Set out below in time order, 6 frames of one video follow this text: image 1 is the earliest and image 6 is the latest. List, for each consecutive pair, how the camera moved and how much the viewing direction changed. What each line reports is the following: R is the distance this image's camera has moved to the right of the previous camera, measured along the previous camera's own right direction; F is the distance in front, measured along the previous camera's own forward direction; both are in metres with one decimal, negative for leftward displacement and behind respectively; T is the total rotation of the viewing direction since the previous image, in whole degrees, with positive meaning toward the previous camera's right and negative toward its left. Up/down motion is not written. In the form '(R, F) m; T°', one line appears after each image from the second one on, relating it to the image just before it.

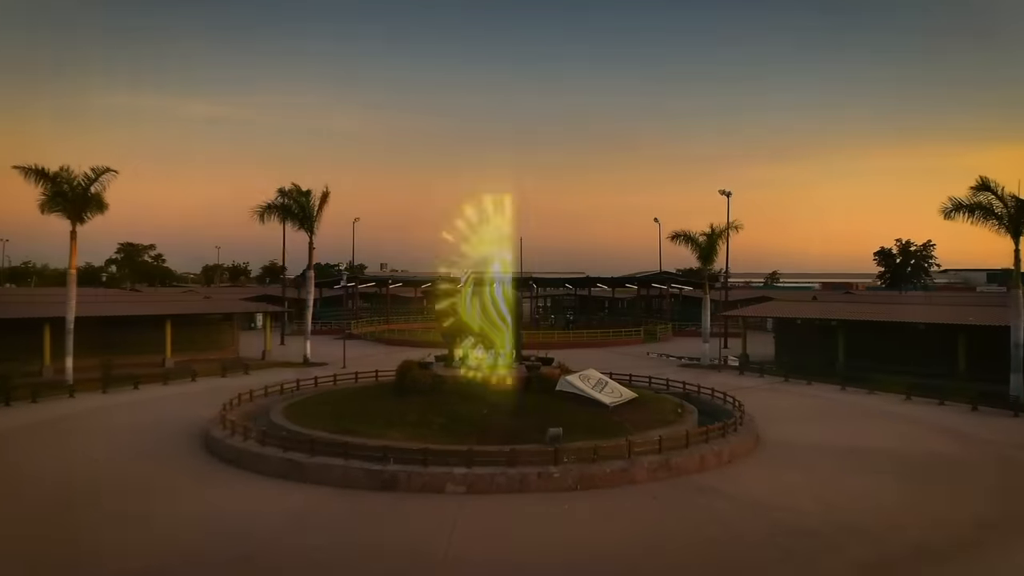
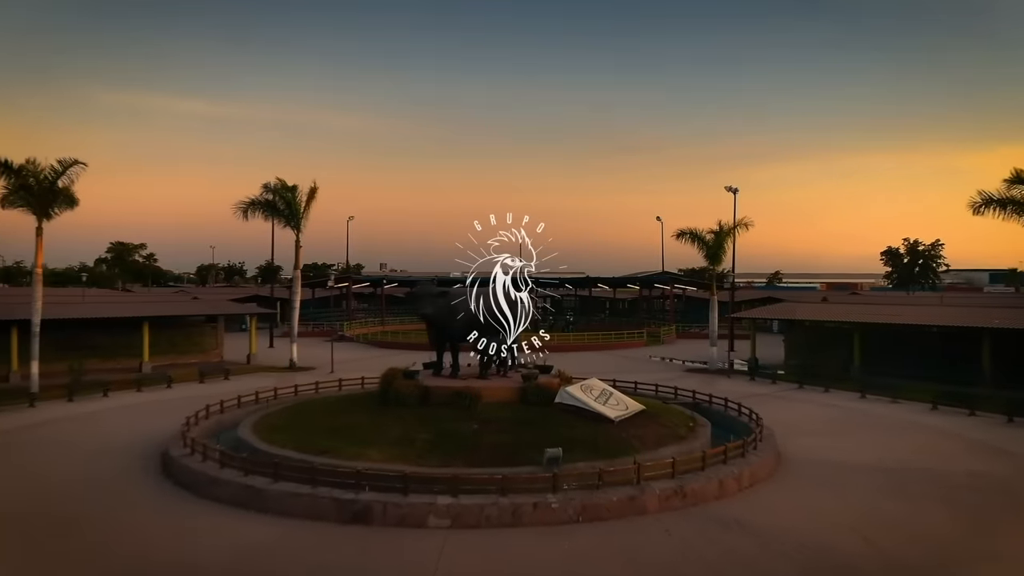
(+0.1, +1.6) m; 0°
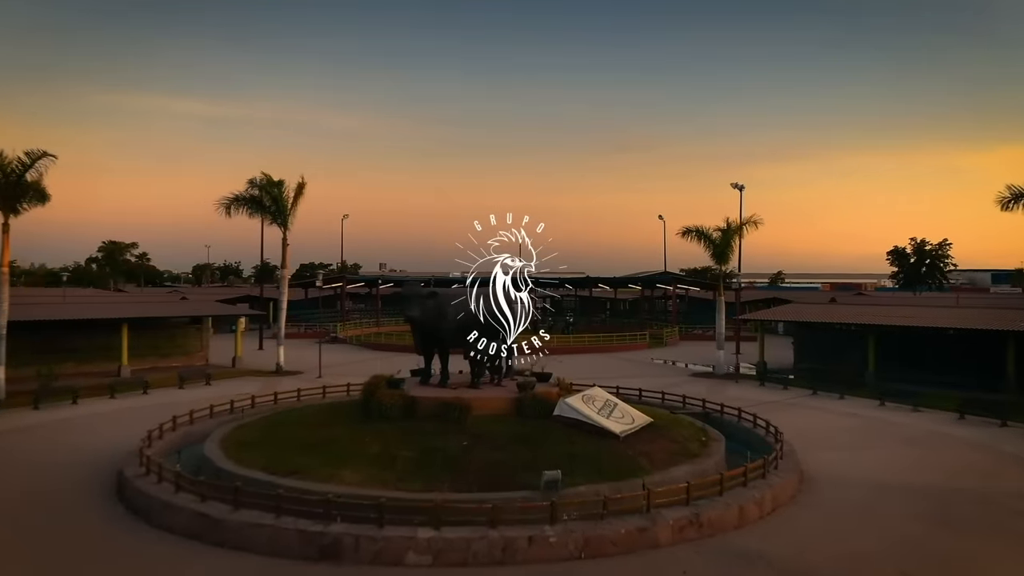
(+0.1, +1.4) m; 0°
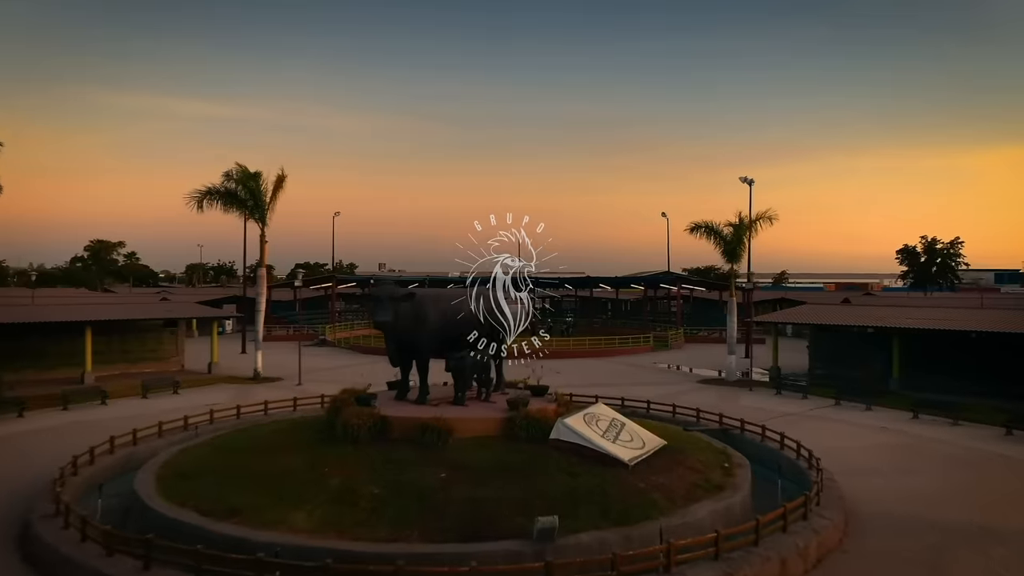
(+0.2, +2.1) m; 0°
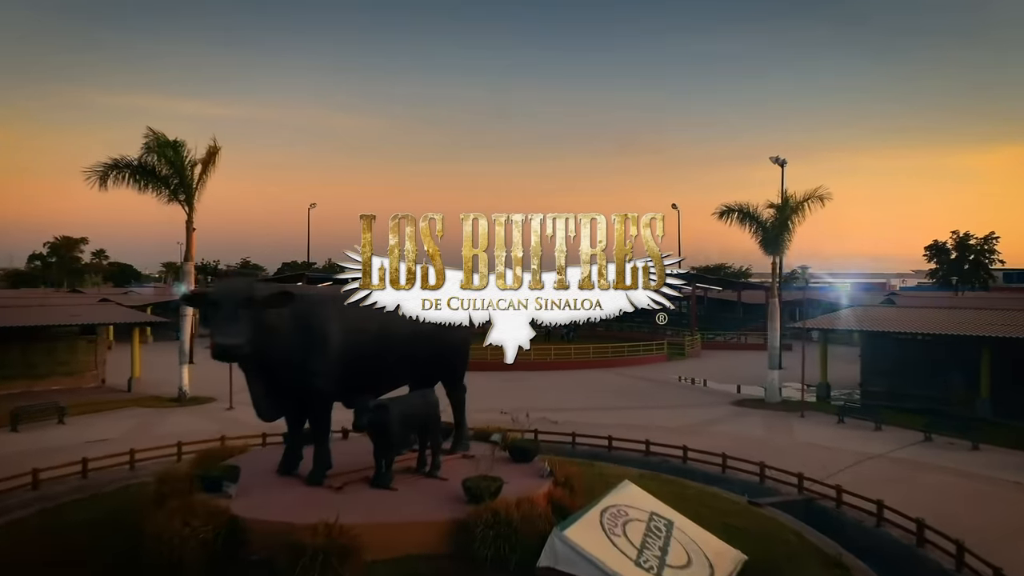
(+0.4, +5.3) m; 0°
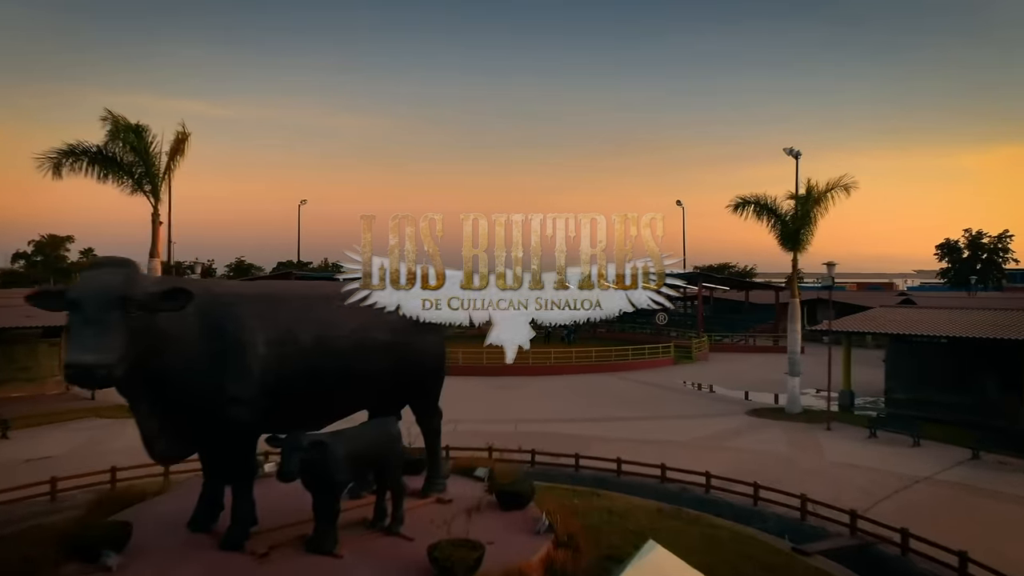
(+0.1, +1.9) m; 0°
